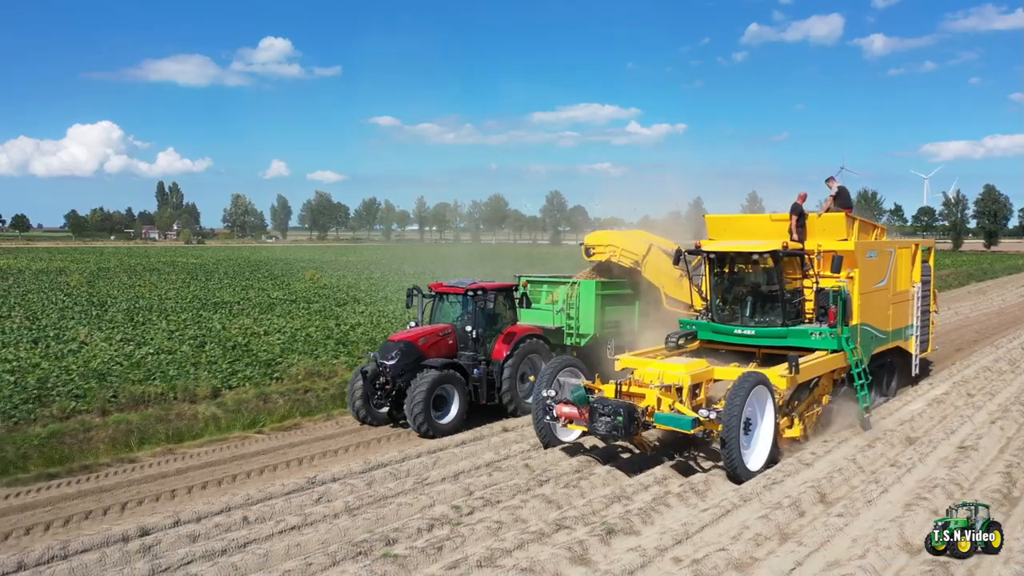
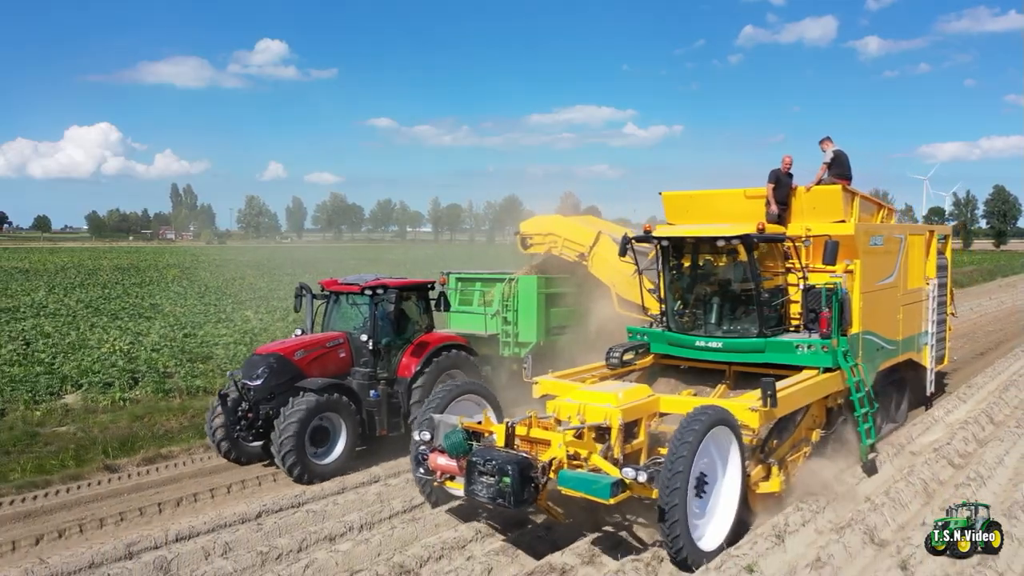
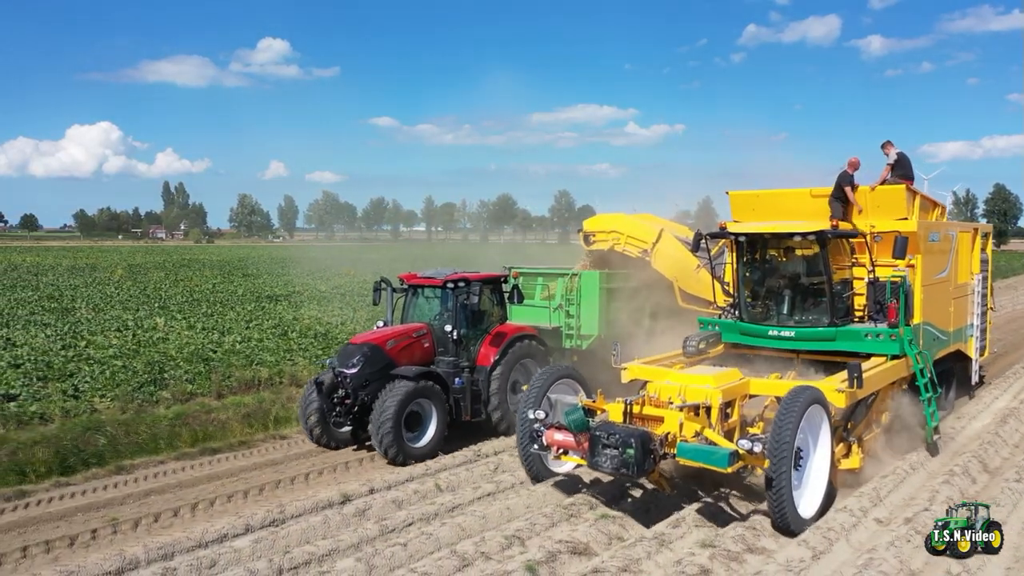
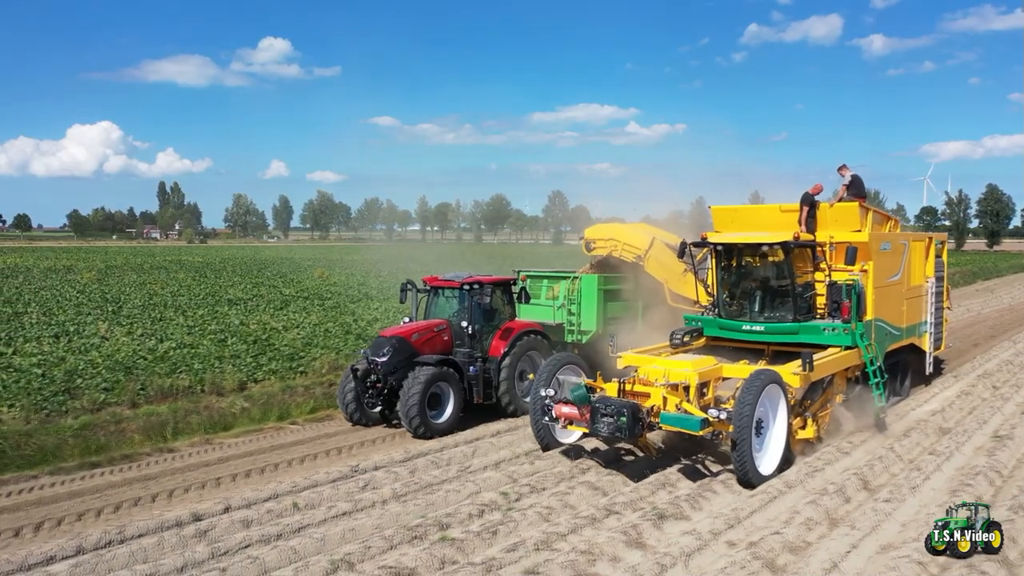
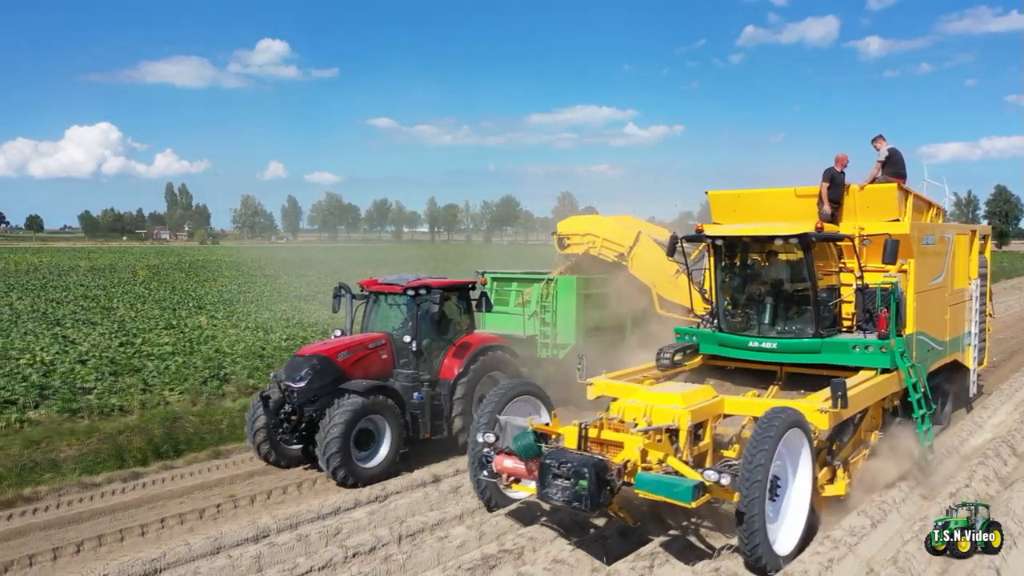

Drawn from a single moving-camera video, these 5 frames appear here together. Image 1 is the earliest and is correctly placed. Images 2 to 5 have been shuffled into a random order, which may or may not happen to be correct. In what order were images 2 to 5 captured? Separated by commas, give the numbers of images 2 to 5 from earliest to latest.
4, 3, 5, 2
